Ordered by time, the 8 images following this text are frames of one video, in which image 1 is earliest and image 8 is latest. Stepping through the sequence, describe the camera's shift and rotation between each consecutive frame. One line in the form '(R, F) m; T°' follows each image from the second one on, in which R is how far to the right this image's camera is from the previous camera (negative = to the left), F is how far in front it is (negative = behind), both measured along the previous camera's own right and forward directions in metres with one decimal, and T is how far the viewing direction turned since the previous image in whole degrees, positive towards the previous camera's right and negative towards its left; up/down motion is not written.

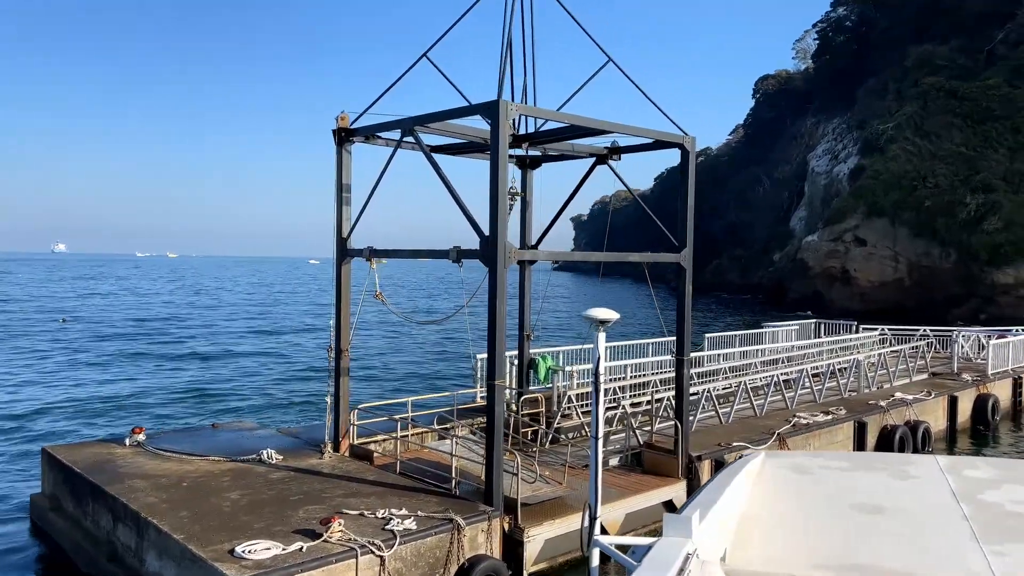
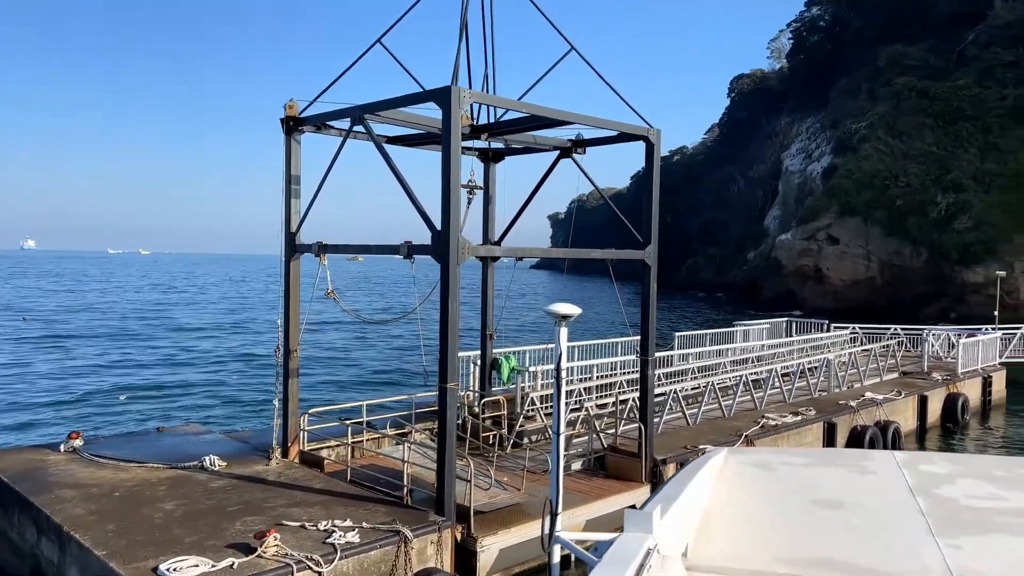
(+0.3, +0.4) m; +2°
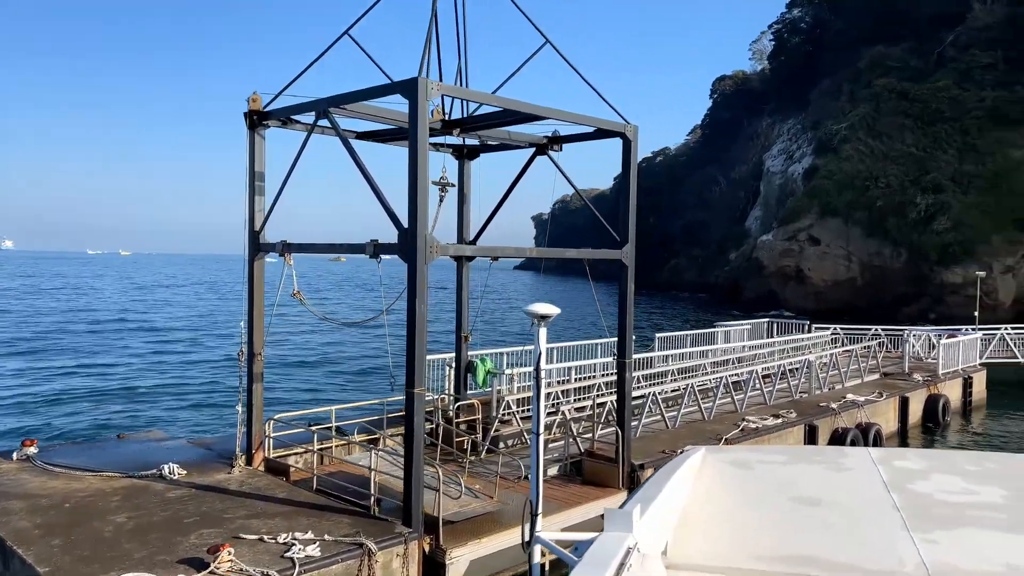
(+0.1, +0.3) m; +1°
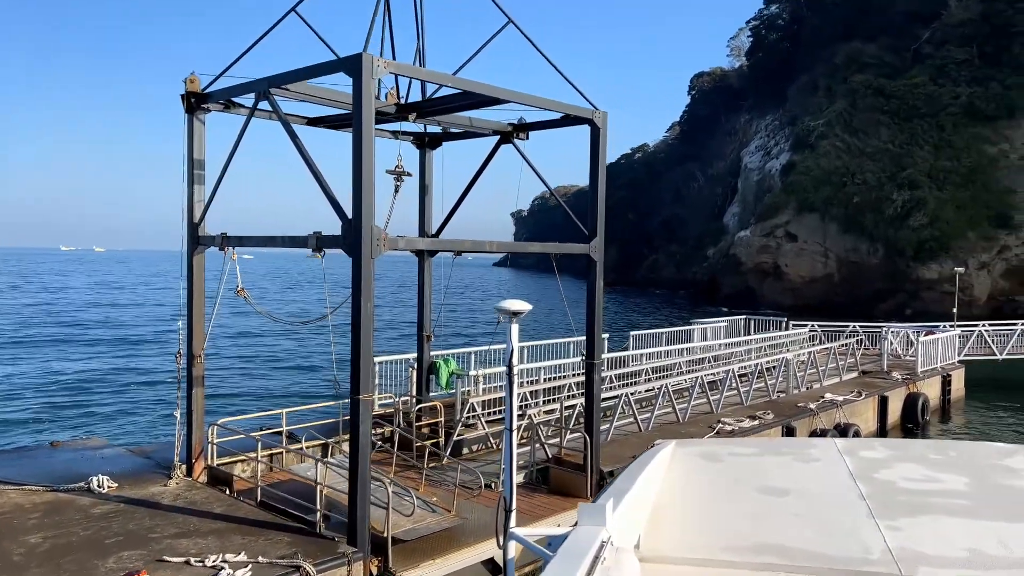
(+0.2, +0.6) m; +2°
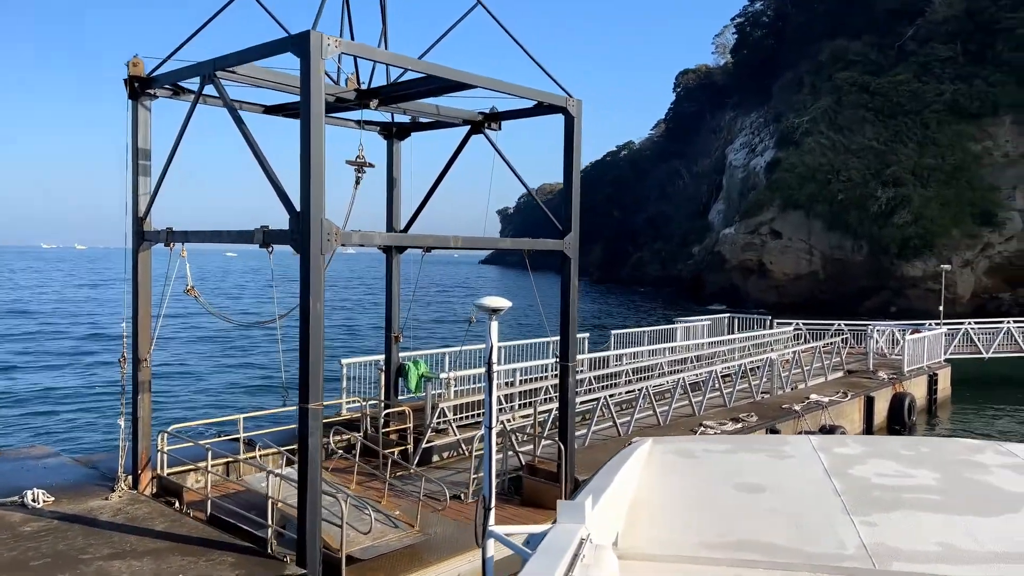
(+0.2, +0.5) m; +1°
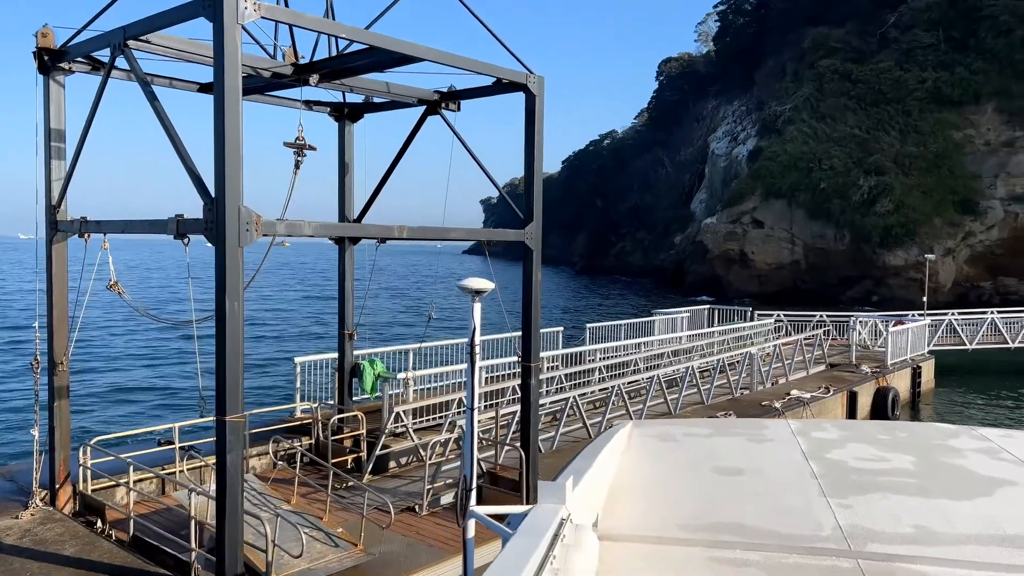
(+0.3, +0.7) m; +1°
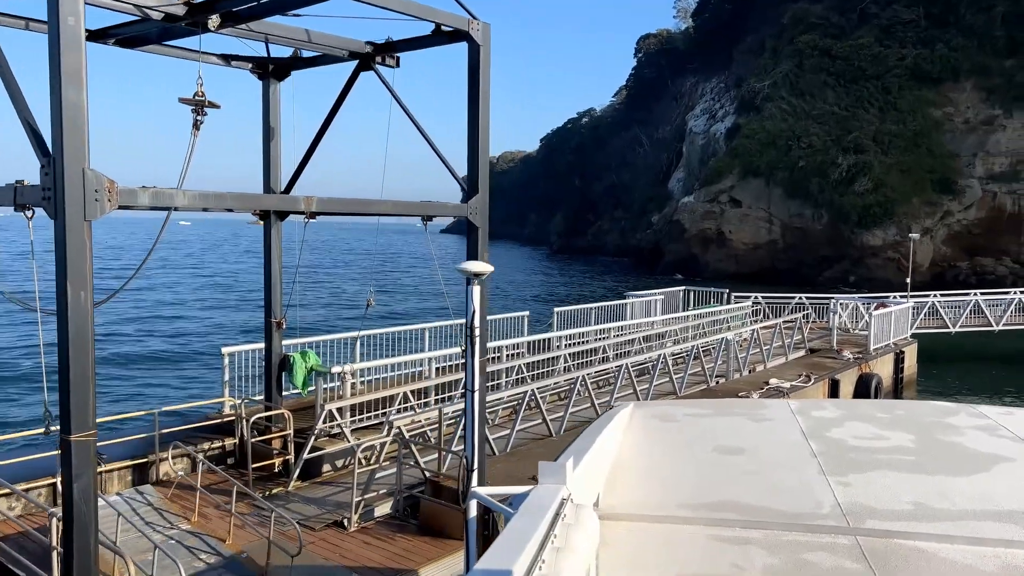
(+0.4, +1.1) m; +2°
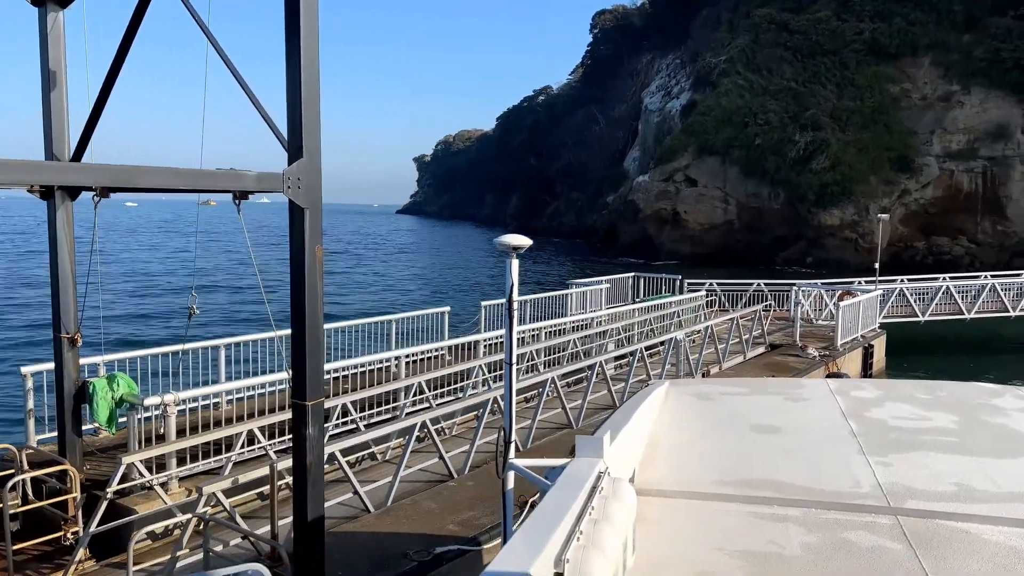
(+0.7, +2.2) m; +3°
